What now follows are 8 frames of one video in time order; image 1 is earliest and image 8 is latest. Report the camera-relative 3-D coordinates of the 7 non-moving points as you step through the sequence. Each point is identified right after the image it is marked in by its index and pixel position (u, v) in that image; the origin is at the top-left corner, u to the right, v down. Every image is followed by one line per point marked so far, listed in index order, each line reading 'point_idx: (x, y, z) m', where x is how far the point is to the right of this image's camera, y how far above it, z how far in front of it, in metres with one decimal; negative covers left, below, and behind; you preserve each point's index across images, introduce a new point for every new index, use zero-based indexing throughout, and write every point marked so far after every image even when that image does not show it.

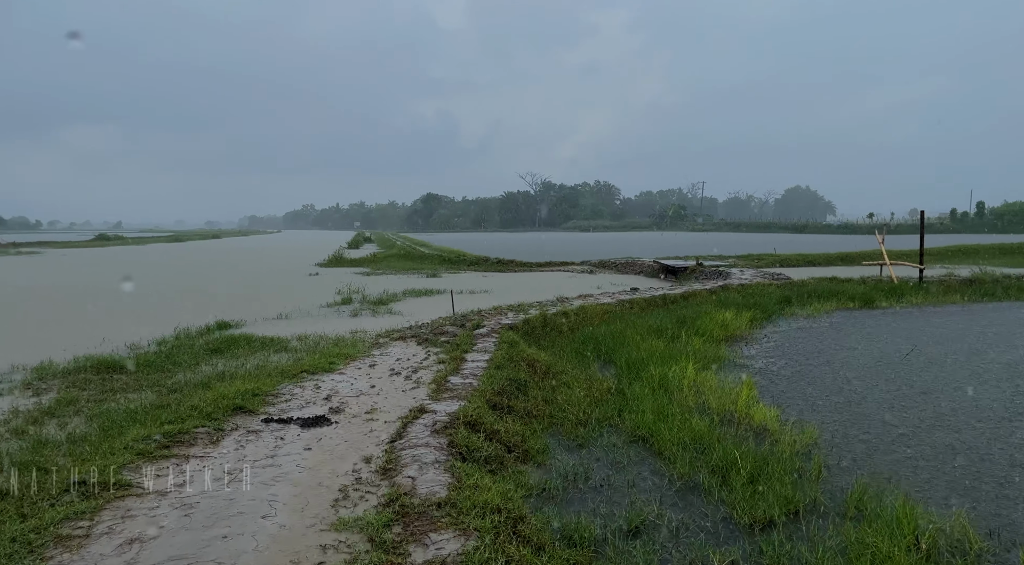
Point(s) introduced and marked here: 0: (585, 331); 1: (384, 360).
0: (+1.1, -0.8, +9.7) m
1: (-1.7, -1.0, +8.3) m
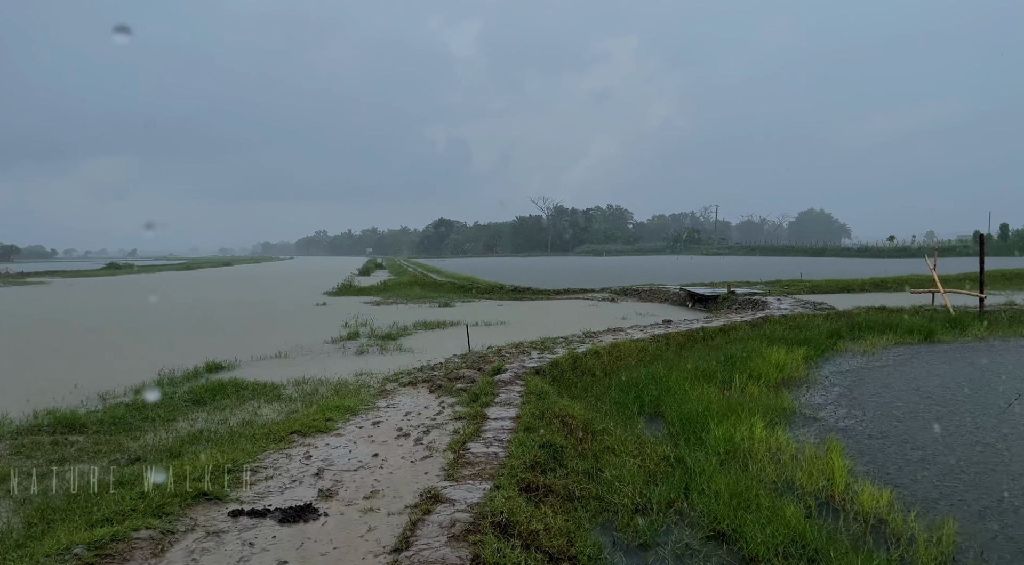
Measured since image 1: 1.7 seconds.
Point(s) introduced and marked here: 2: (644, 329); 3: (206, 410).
0: (+1.4, -1.2, +8.5) m
1: (-1.3, -1.5, +7.0) m
2: (+2.7, -1.0, +12.9) m
3: (-3.7, -1.6, +7.9) m
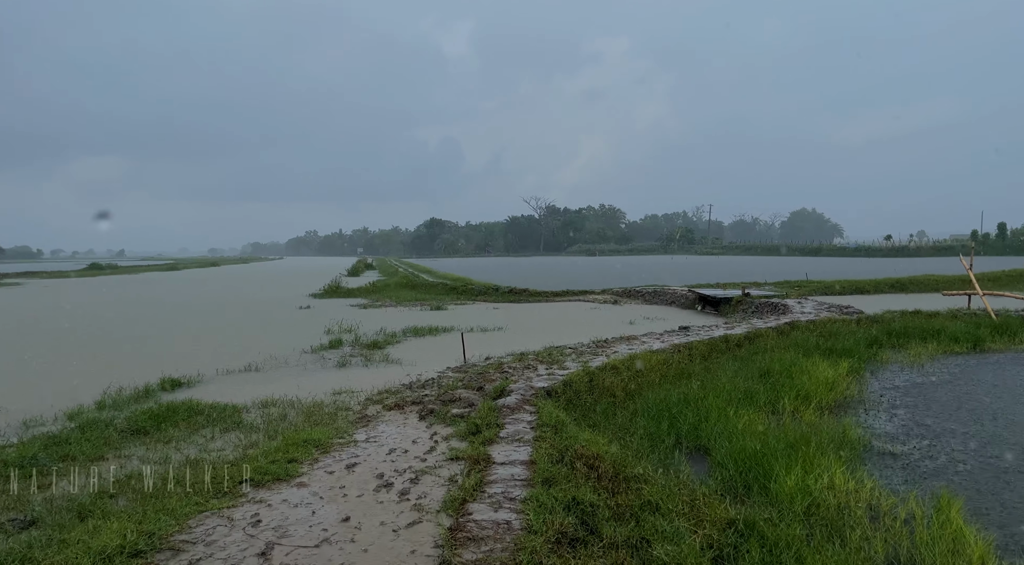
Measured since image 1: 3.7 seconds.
0: (+1.5, -1.3, +7.1) m
1: (-1.3, -1.5, +5.6) m
2: (+2.7, -1.0, +11.5) m
3: (-3.7, -1.6, +6.4) m
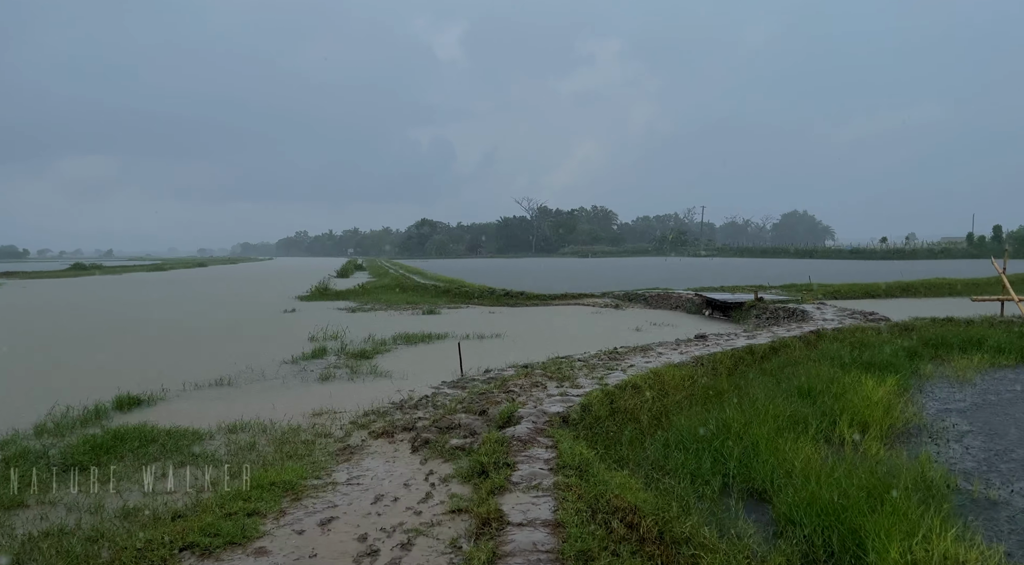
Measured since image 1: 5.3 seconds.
0: (+1.6, -1.4, +6.1) m
1: (-1.1, -1.6, +4.5) m
2: (+2.7, -1.1, +10.5) m
3: (-3.6, -1.7, +5.3) m
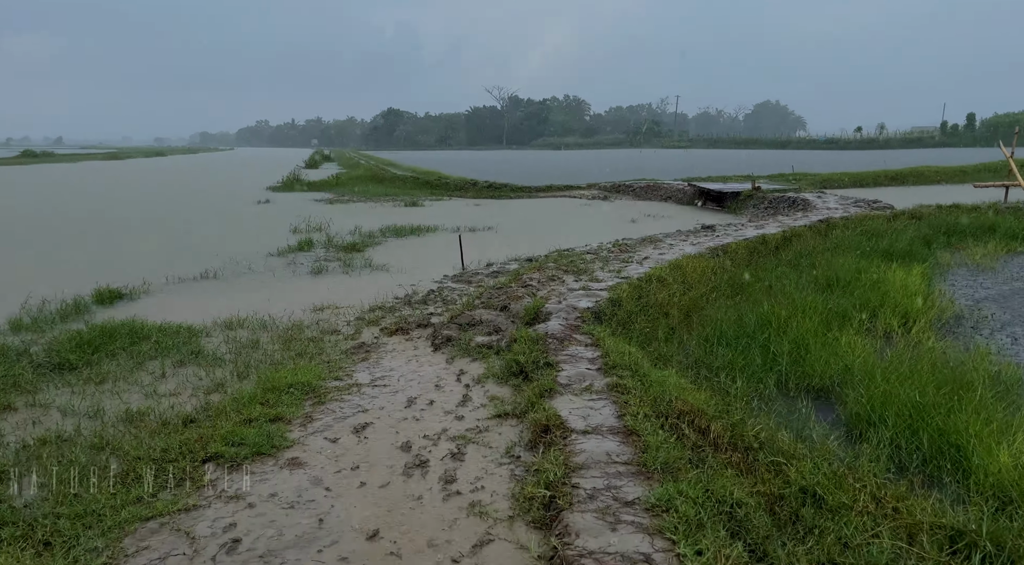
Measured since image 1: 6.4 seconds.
0: (+1.8, -0.3, +5.7) m
1: (-0.8, -0.8, +4.1) m
2: (+2.7, +0.7, +10.1) m
3: (-3.3, -0.8, +4.8) m
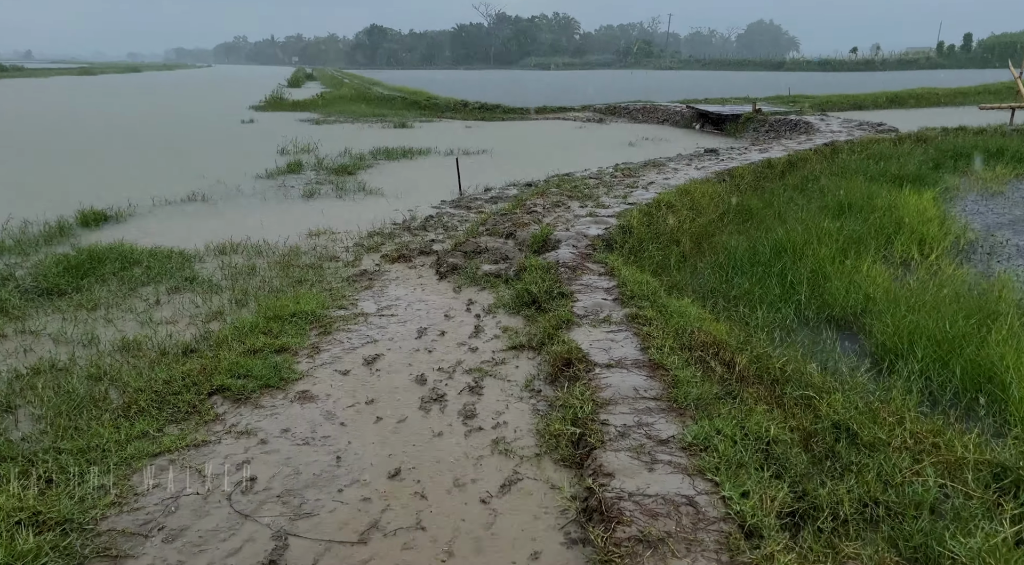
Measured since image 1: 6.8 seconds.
0: (+1.9, +0.3, +5.6) m
1: (-0.7, -0.4, +4.0) m
2: (+2.7, +1.8, +9.8) m
3: (-3.2, -0.2, +4.6) m
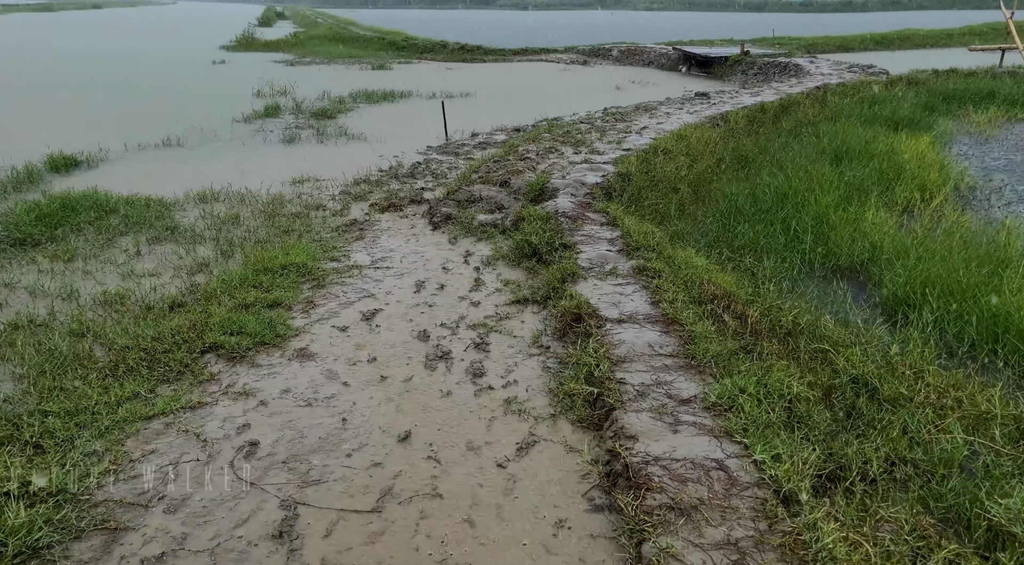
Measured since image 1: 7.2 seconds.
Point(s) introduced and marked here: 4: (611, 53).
0: (+1.9, +0.7, +5.4) m
1: (-0.7, -0.1, +3.8) m
2: (+2.5, +2.5, +9.5) m
3: (-3.2, +0.1, +4.3) m
4: (+3.1, +6.9, +19.6) m
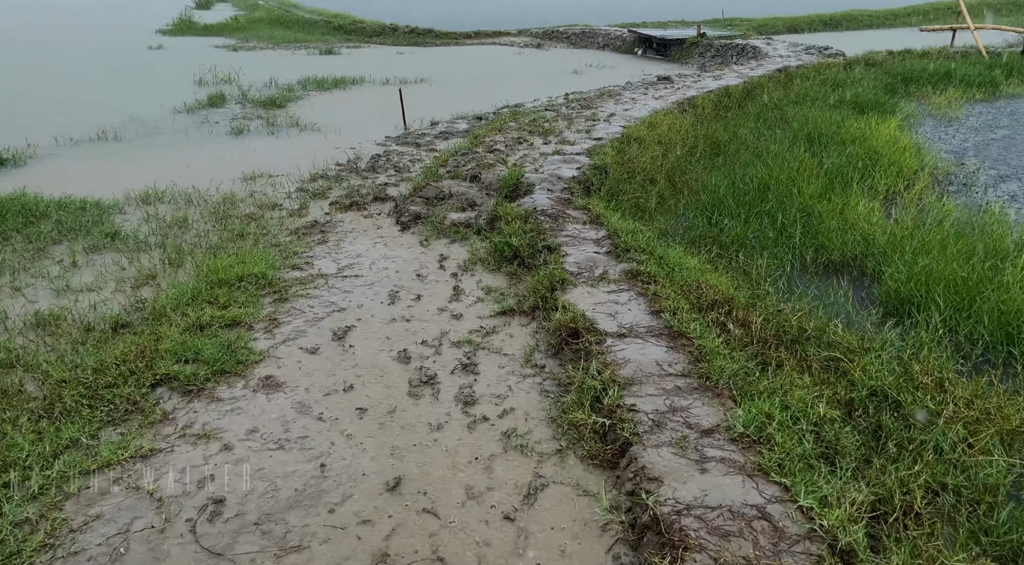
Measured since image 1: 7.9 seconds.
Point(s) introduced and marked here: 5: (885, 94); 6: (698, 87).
0: (+1.6, +0.8, +5.2) m
1: (-0.8, -0.1, +3.5) m
2: (+2.0, +2.7, +9.3) m
3: (-3.3, -0.1, +3.8) m
4: (+1.7, +7.3, +19.3) m
5: (+5.3, +2.5, +9.1) m
6: (+2.9, +3.0, +9.9) m
